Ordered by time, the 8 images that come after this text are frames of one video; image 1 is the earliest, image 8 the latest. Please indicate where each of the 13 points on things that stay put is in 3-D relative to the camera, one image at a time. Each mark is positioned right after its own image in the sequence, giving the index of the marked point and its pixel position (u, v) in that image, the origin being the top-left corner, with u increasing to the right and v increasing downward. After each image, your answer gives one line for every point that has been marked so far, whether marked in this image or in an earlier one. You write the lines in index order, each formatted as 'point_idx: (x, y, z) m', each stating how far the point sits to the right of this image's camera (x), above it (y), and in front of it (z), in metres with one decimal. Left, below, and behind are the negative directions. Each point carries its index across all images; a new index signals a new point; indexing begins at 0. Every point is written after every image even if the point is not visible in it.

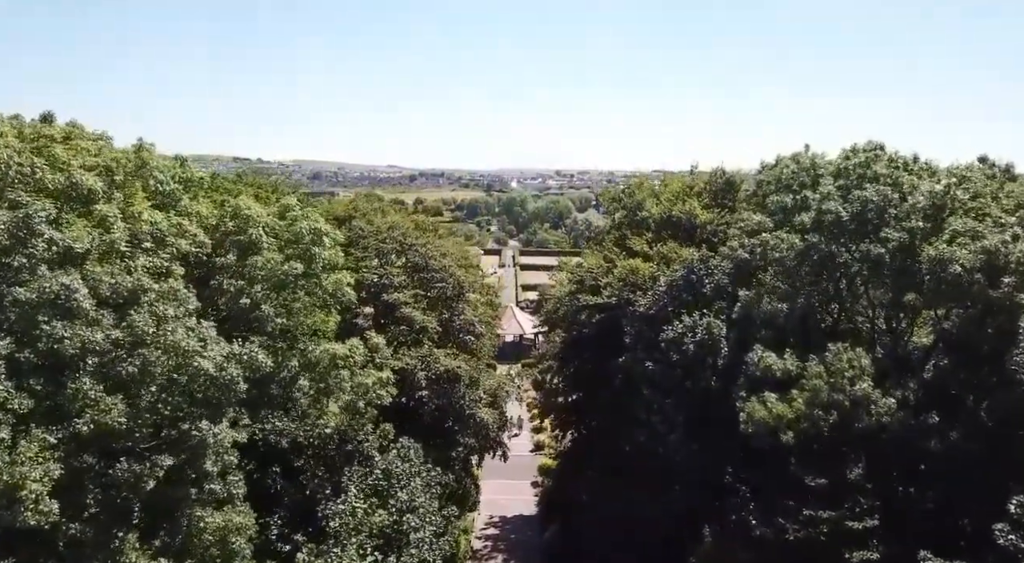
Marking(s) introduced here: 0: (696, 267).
0: (+4.9, +0.4, +16.9) m
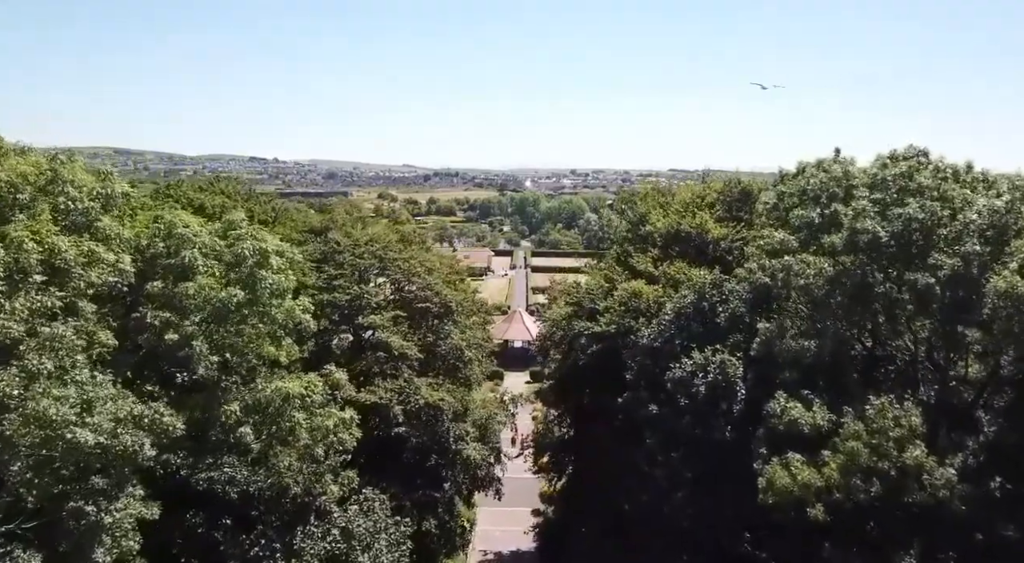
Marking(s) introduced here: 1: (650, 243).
0: (+4.5, -0.3, +14.7) m
1: (+4.0, +1.1, +18.5) m
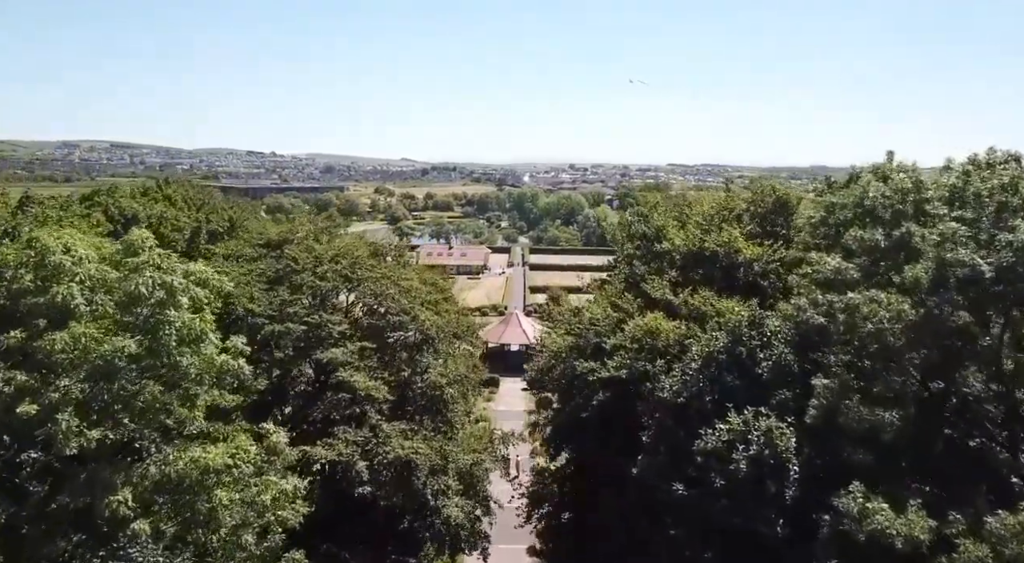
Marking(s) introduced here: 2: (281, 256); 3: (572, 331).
0: (+4.2, -1.0, +11.6) m
1: (+3.7, +0.4, +15.4) m
2: (-6.6, +0.7, +18.1) m
3: (+1.5, -1.2, +15.5) m
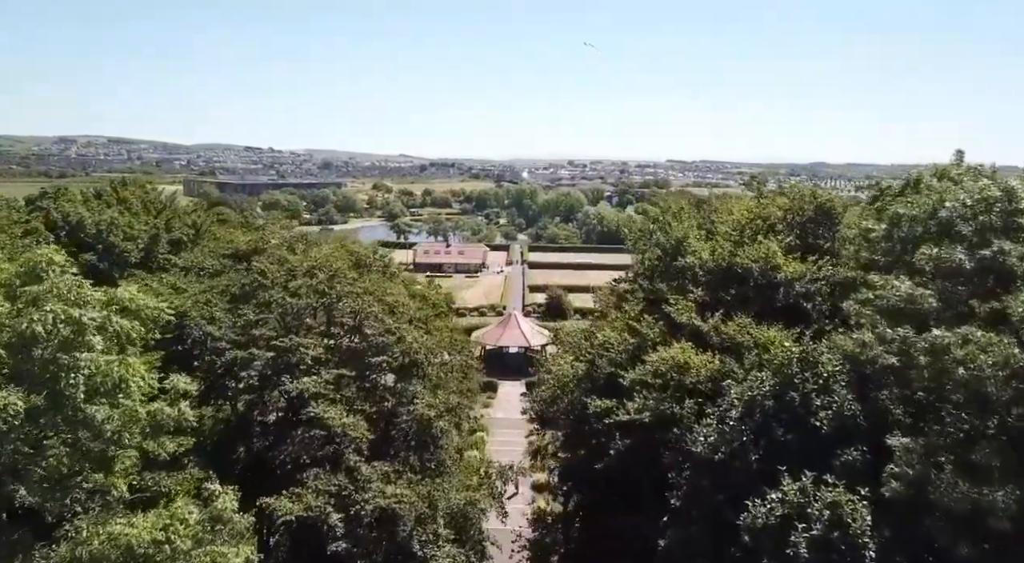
0: (+4.2, -1.4, +9.5) m
1: (+3.7, 0.0, +13.3) m
2: (-6.6, +0.3, +15.9) m
3: (+1.4, -1.6, +13.4) m
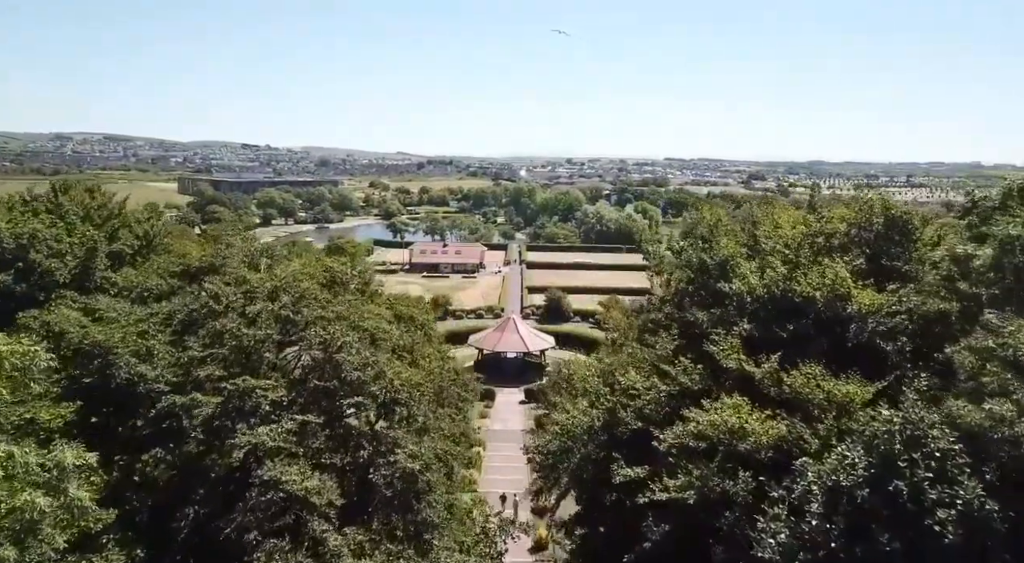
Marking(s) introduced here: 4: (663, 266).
0: (+4.3, -1.9, +7.0) m
1: (+3.8, -0.5, +10.8) m
2: (-6.6, -0.2, +13.4) m
3: (+1.5, -2.1, +10.9) m
4: (+3.3, +0.3, +13.9) m
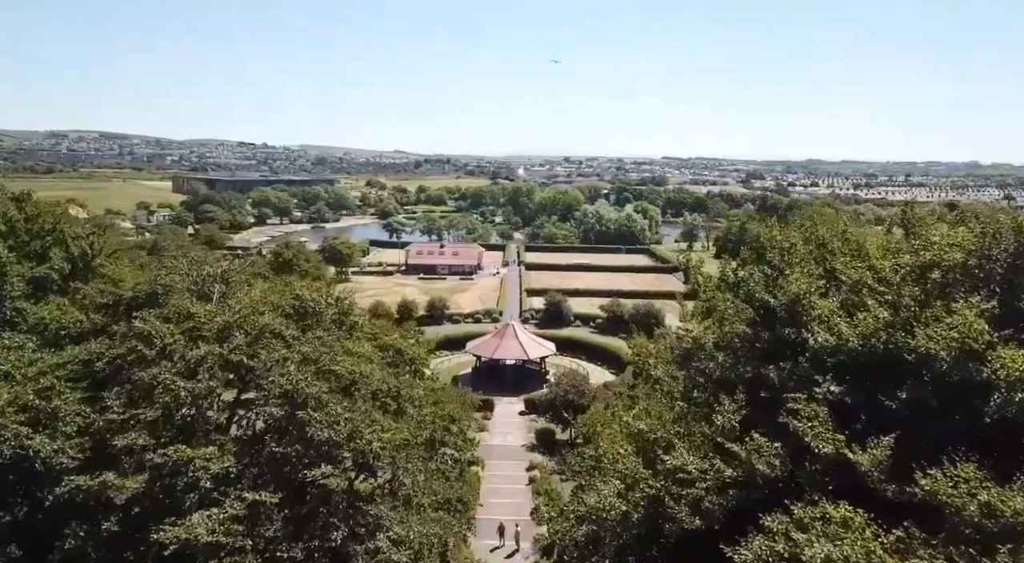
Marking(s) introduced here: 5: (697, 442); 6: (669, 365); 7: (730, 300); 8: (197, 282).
0: (+4.4, -2.6, +4.4) m
1: (+3.9, -1.1, +8.2) m
2: (-6.4, -0.7, +10.7) m
3: (+1.6, -2.7, +8.3) m
4: (+3.5, -0.3, +11.3) m
5: (+2.4, -2.1, +8.1) m
6: (+2.8, -1.4, +11.6) m
7: (+3.5, -0.2, +10.3) m
8: (-6.0, +0.1, +12.2) m
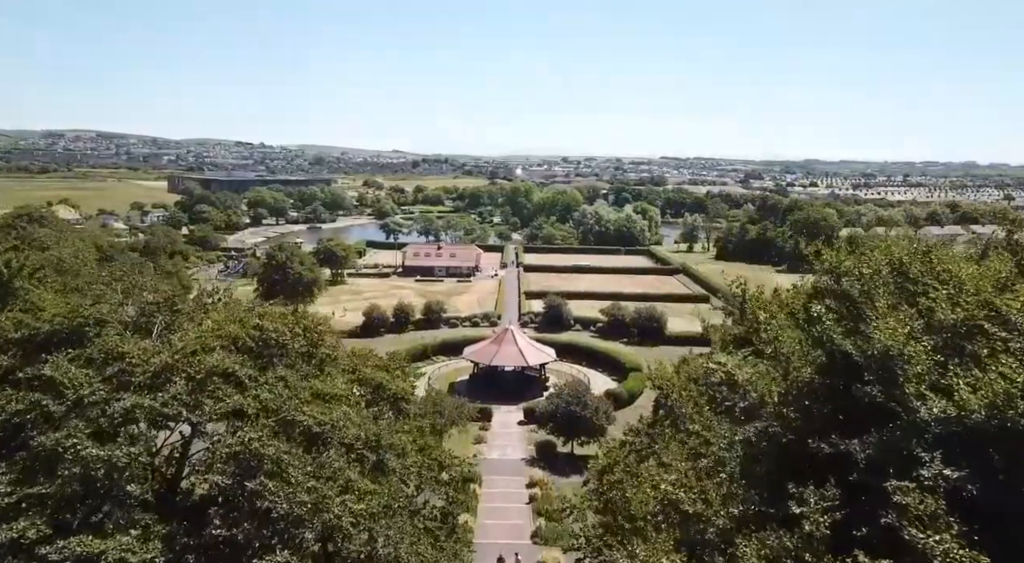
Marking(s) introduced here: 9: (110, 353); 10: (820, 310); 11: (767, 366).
0: (+4.5, -3.0, +2.4) m
1: (+4.0, -1.5, +6.2) m
2: (-6.4, -1.2, +8.7) m
3: (+1.7, -3.2, +6.3) m
4: (+3.5, -0.7, +9.3) m
5: (+2.5, -2.6, +6.1) m
6: (+2.8, -1.9, +9.6) m
7: (+3.5, -0.6, +8.3) m
8: (-6.0, -0.4, +10.1) m
9: (-5.7, -1.0, +9.0) m
10: (+3.8, -0.3, +8.0) m
11: (+4.0, -1.3, +9.9) m
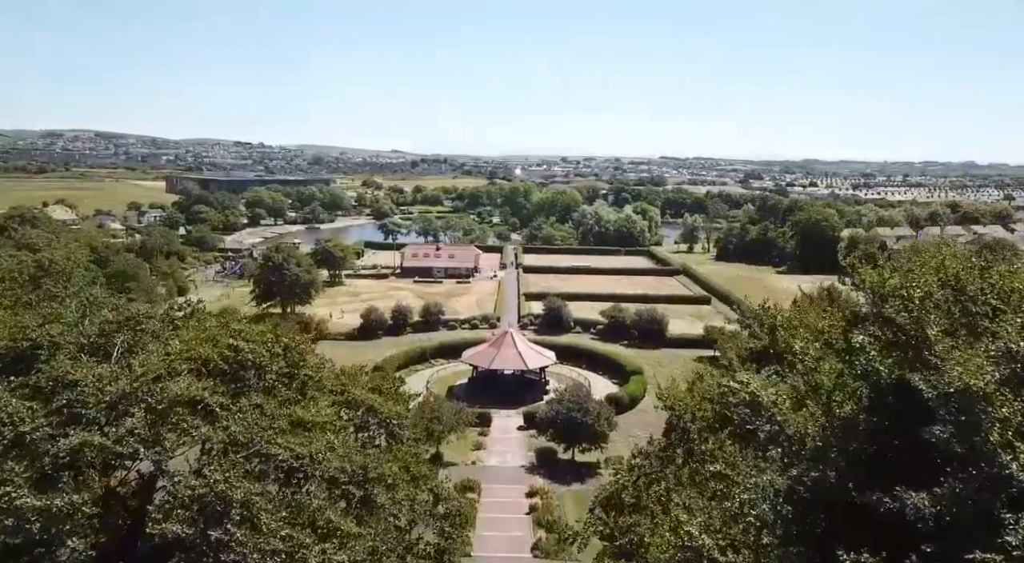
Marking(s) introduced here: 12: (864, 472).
0: (+4.5, -3.2, +1.3) m
1: (+4.0, -1.8, +5.1) m
2: (-6.4, -1.4, +7.6) m
3: (+1.7, -3.4, +5.2) m
4: (+3.5, -0.9, +8.3) m
5: (+2.5, -2.8, +5.1) m
6: (+2.9, -2.1, +8.6) m
7: (+3.6, -0.9, +7.3) m
8: (-6.0, -0.6, +9.1) m
9: (-5.7, -1.2, +8.0) m
10: (+3.8, -0.5, +7.0) m
11: (+4.1, -1.6, +8.9) m
12: (+3.5, -1.8, +6.4) m
